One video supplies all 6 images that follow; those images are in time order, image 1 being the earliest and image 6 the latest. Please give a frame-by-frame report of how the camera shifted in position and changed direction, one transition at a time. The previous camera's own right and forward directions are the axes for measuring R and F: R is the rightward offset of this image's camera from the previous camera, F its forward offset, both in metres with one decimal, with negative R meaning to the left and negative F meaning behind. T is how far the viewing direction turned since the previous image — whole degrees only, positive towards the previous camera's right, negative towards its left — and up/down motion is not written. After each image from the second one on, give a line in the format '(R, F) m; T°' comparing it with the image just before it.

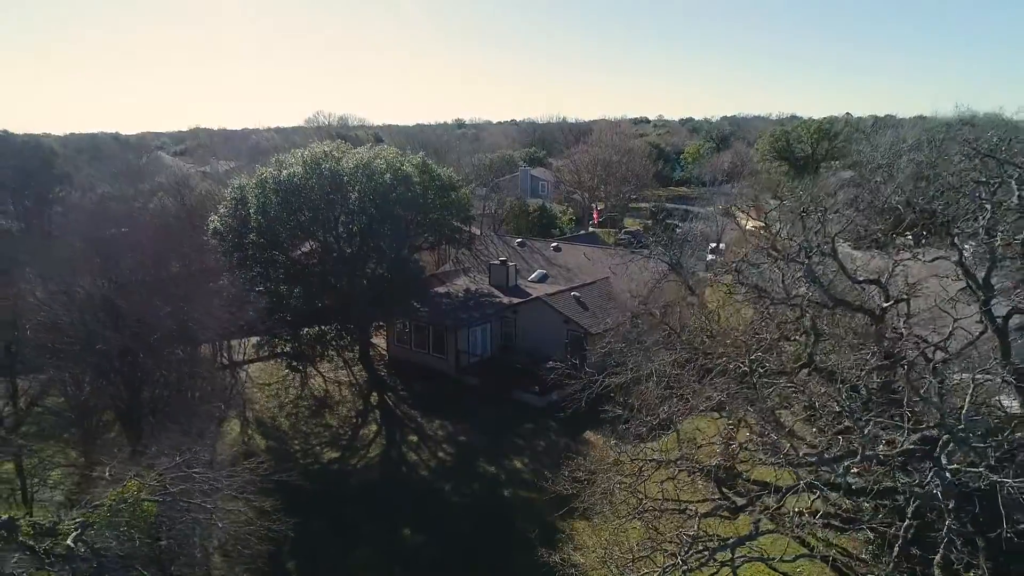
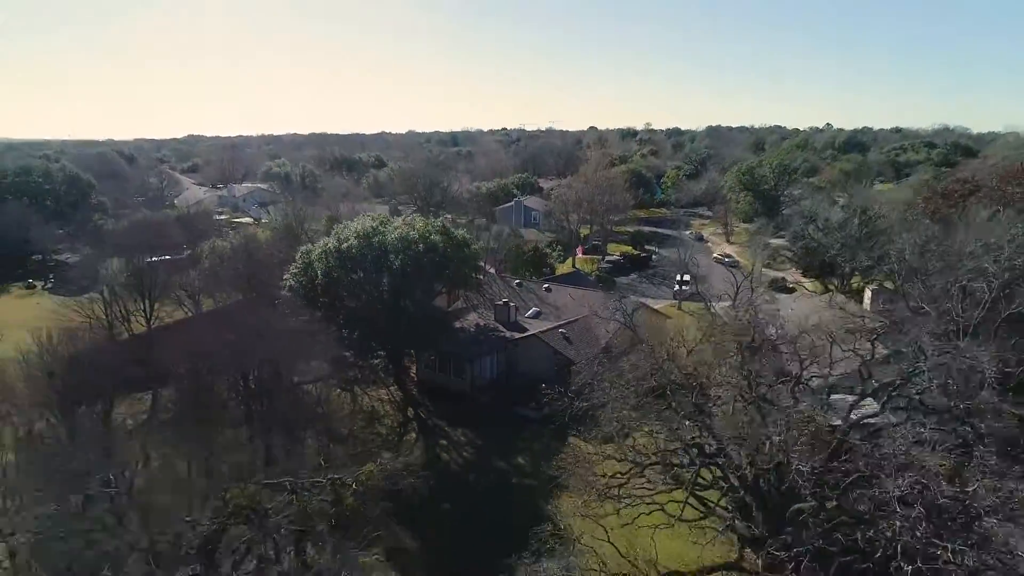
(-0.2, -2.8) m; +1°
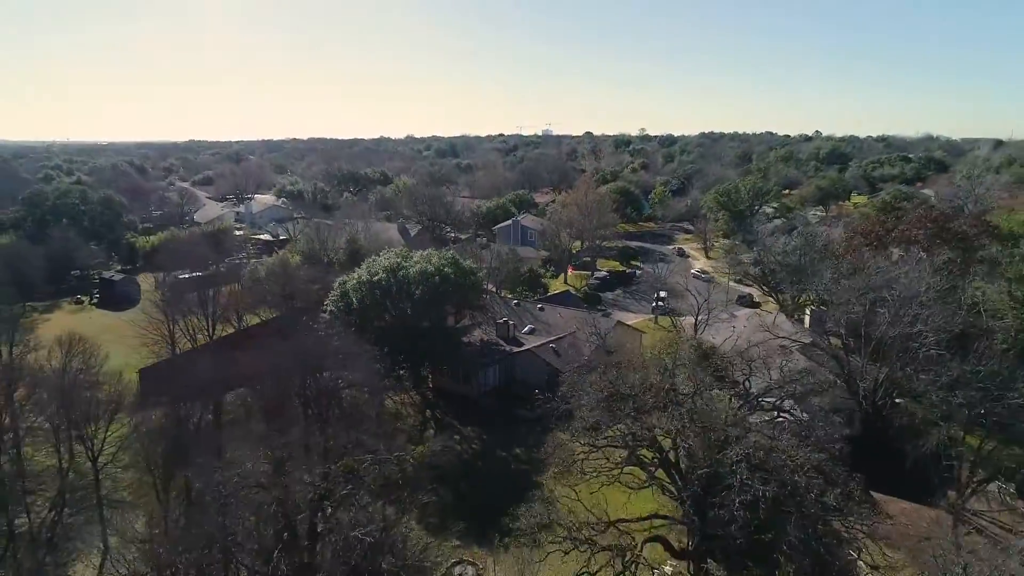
(0.0, -2.6) m; 0°
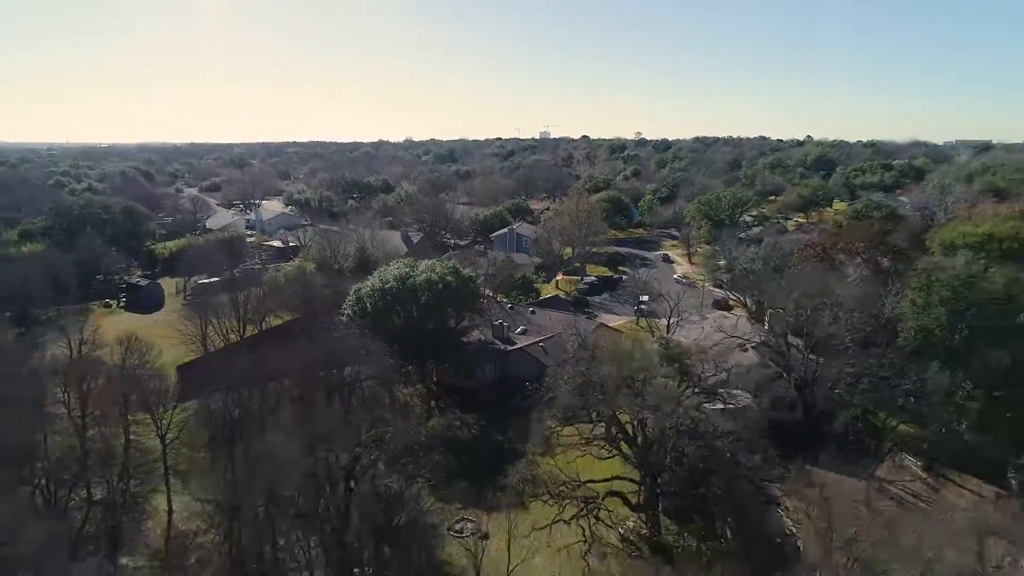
(+0.1, -2.1) m; 0°
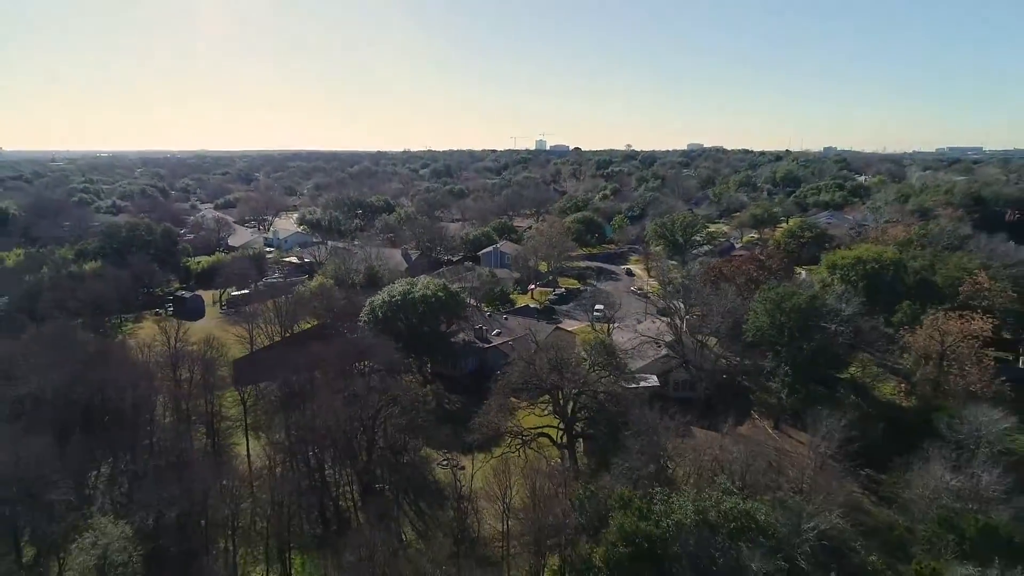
(+0.7, -5.4) m; 0°
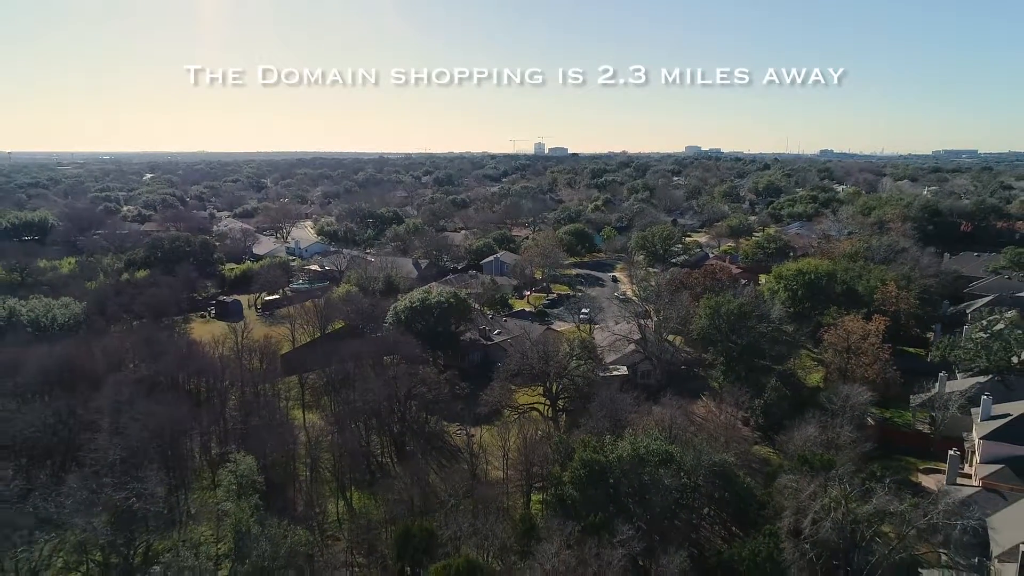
(0.0, -4.7) m; 0°
